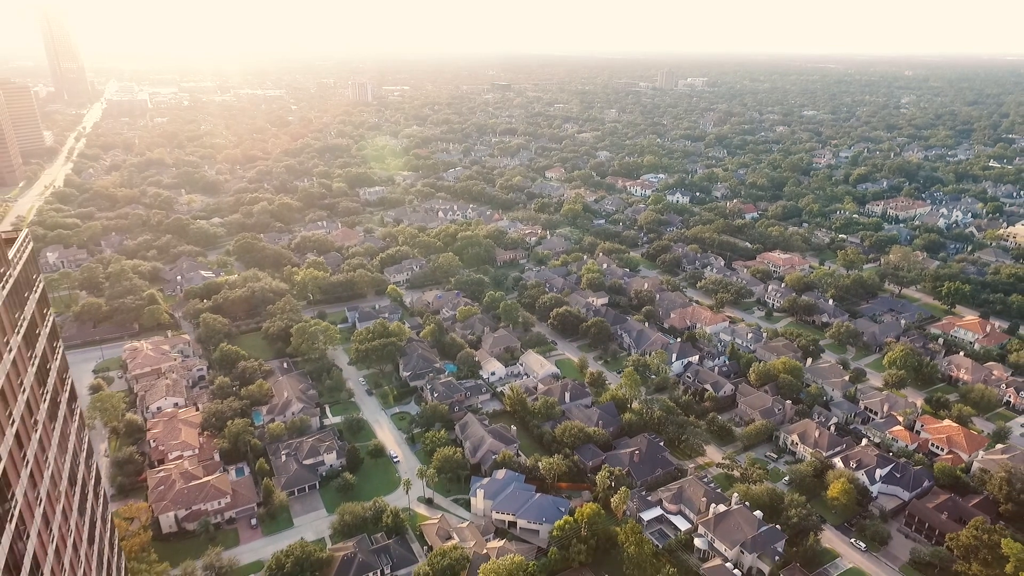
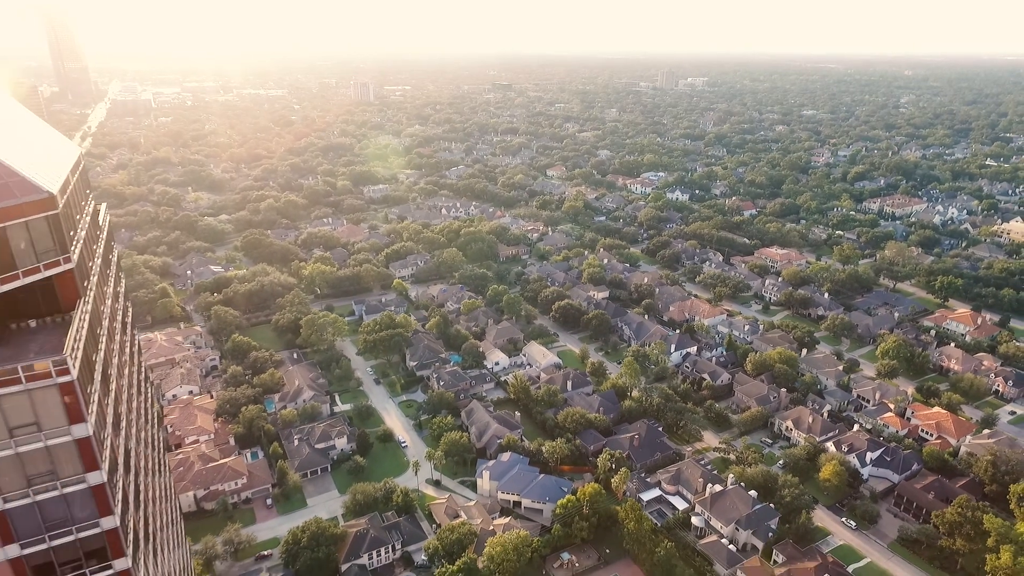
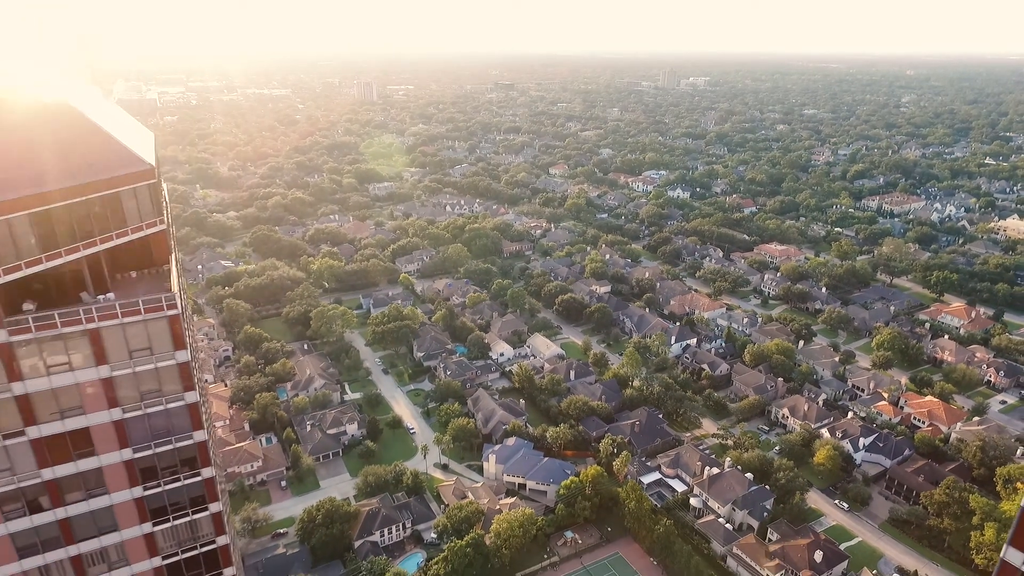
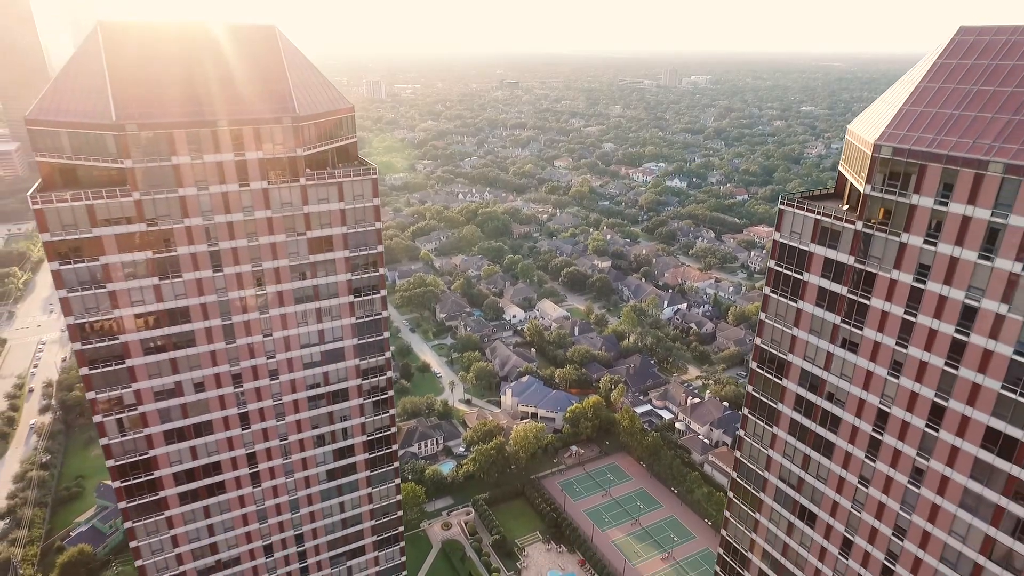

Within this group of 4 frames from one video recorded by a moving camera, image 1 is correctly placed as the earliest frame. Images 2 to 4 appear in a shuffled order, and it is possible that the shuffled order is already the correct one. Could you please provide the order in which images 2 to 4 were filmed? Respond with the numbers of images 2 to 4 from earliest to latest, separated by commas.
2, 3, 4
